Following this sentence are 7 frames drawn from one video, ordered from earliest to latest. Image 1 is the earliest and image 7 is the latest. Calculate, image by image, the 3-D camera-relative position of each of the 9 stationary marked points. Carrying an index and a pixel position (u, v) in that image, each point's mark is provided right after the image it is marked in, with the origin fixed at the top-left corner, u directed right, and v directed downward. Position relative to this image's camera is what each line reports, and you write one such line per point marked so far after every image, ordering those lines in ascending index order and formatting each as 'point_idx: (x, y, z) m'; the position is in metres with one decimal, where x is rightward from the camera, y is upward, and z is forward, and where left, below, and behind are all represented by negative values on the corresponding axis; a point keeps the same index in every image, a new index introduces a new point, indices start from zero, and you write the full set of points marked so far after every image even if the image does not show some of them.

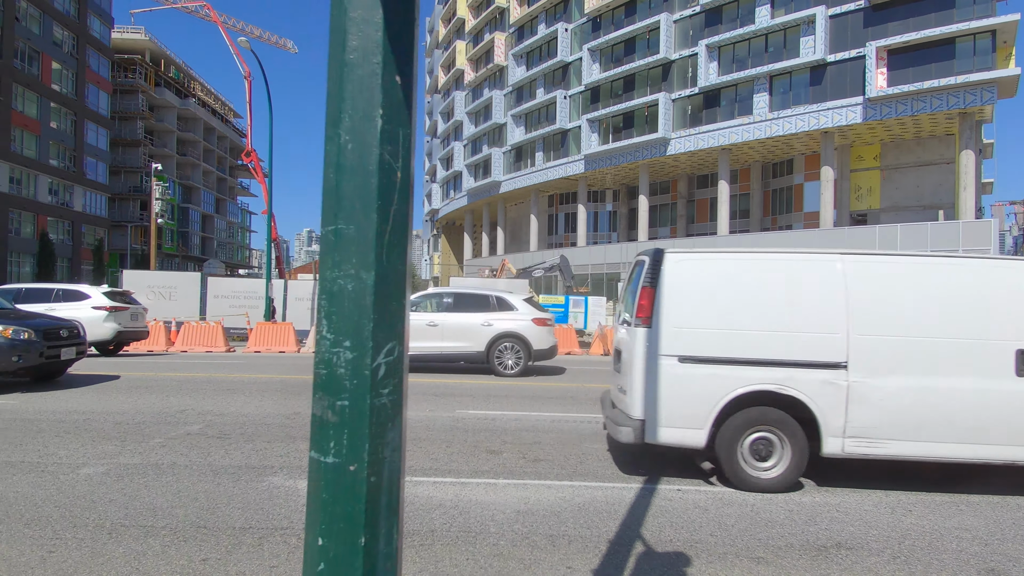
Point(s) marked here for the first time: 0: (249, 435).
0: (-3.6, -1.9, +6.3) m
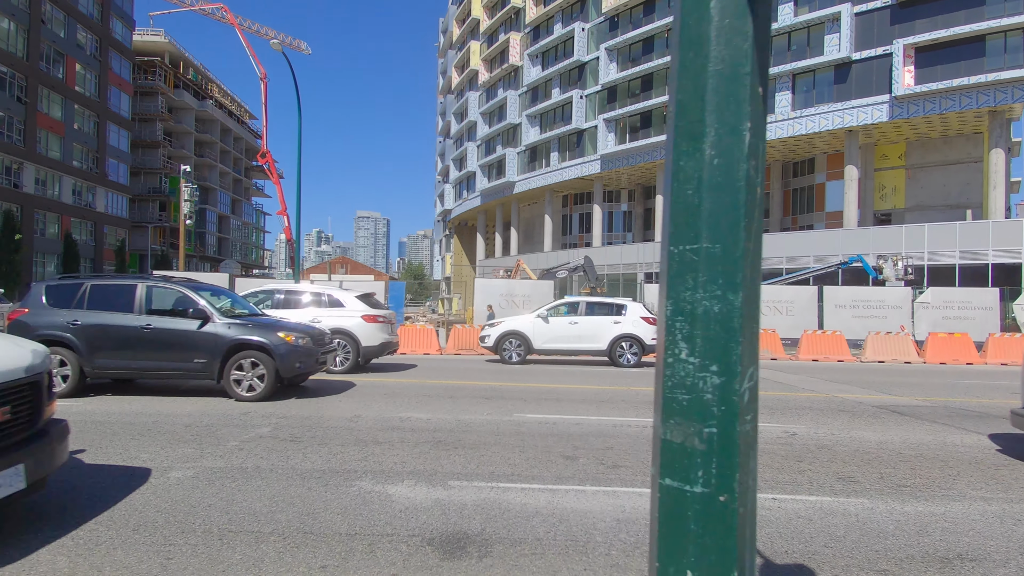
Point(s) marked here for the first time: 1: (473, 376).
0: (-2.6, -1.9, +6.3) m
1: (-1.1, -2.0, +11.7) m
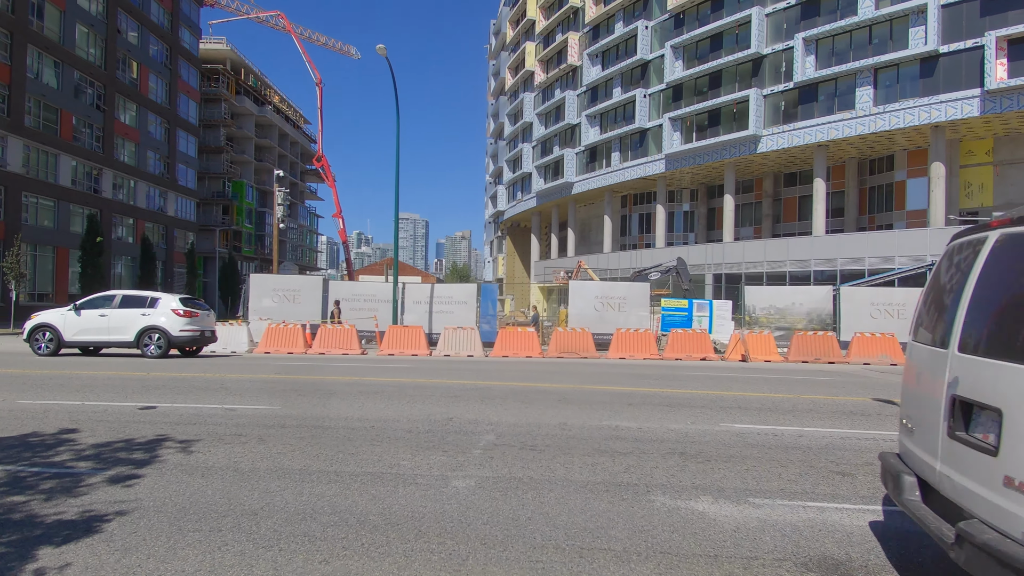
0: (+0.5, -2.0, +6.2) m
1: (+2.4, -2.1, +11.5) m
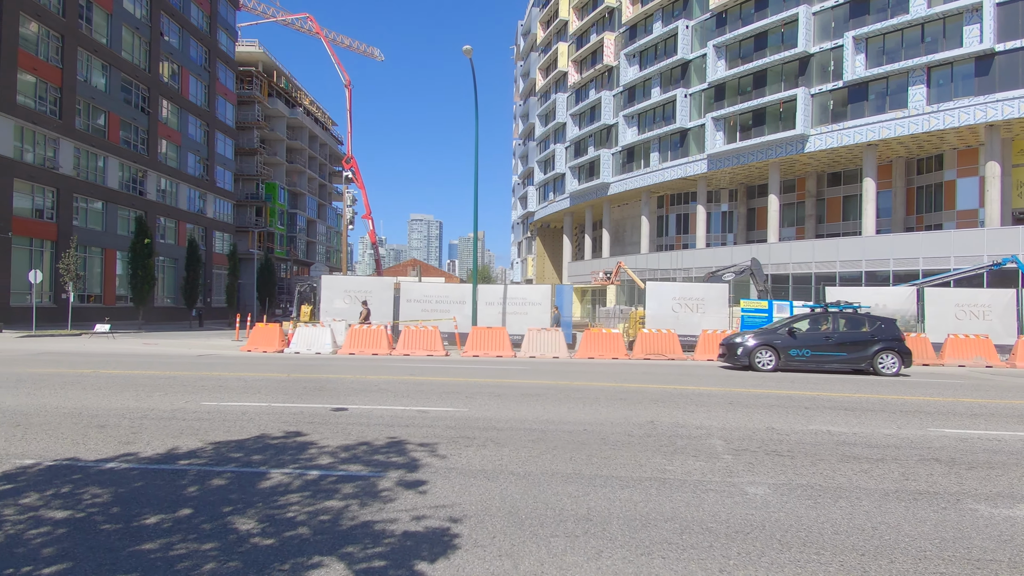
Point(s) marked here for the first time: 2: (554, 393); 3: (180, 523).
0: (+3.4, -2.0, +6.0) m
1: (+5.3, -2.1, +11.3) m
2: (+0.8, -1.9, +9.2) m
3: (-2.7, -1.9, +4.1) m
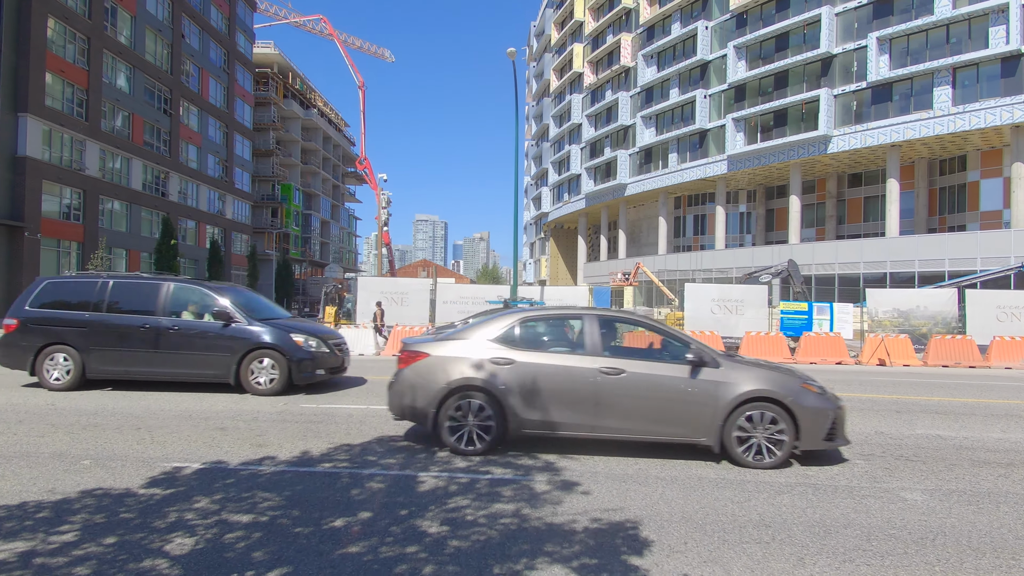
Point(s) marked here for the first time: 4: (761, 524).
0: (+4.9, -2.0, +6.0) m
1: (+6.9, -2.2, +11.3) m
2: (+2.3, -2.0, +9.2) m
3: (-1.2, -1.9, +4.1) m
4: (+2.1, -2.0, +4.2) m
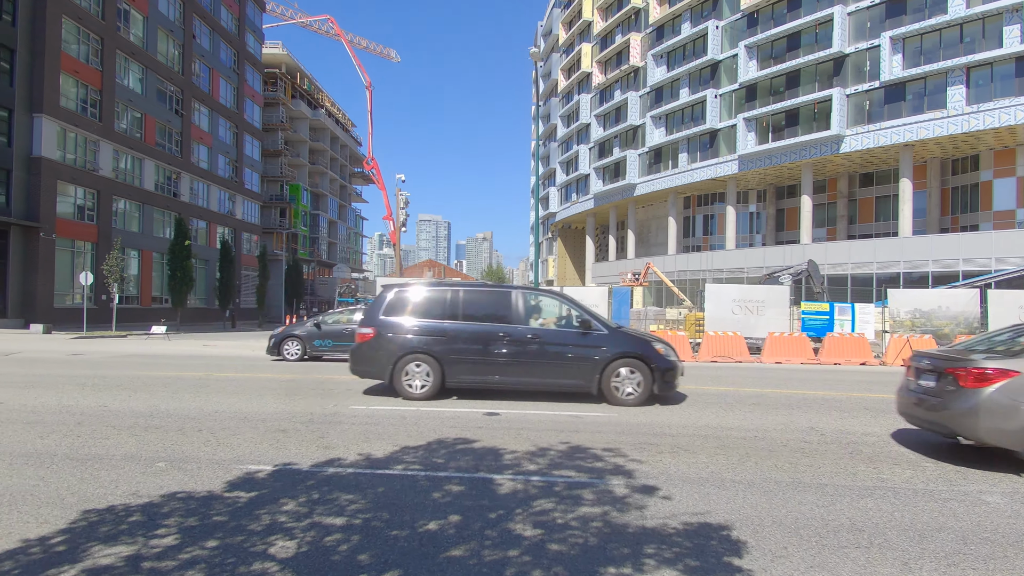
0: (+5.7, -2.0, +6.0) m
1: (+7.7, -2.2, +11.3) m
2: (+3.1, -2.0, +9.2) m
3: (-0.4, -2.0, +4.1) m
4: (+2.9, -2.0, +4.2) m
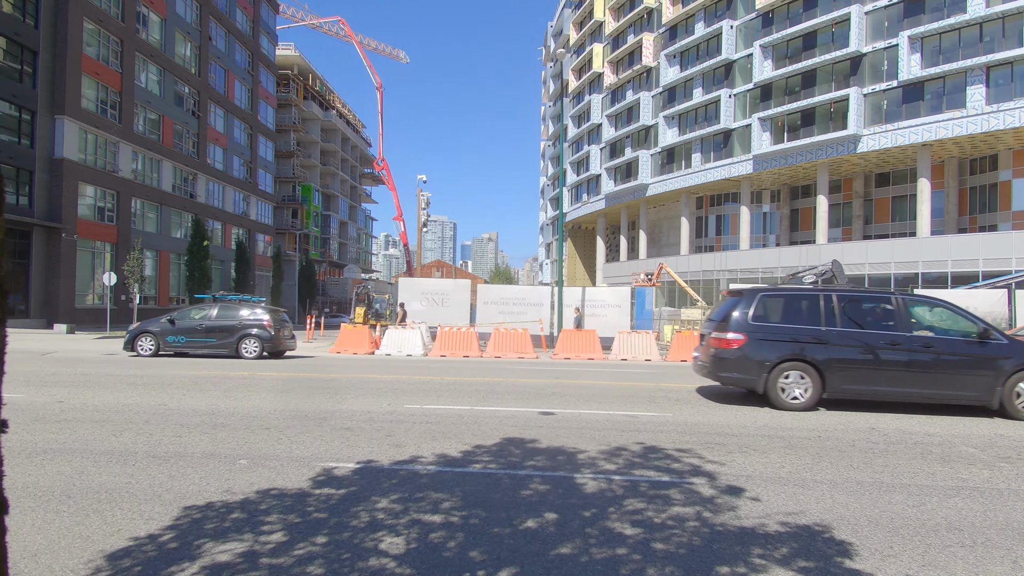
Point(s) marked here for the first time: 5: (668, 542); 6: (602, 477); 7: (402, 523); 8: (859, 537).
0: (+6.5, -2.0, +5.9) m
1: (+8.5, -2.2, +11.2) m
2: (+3.9, -2.0, +9.1) m
3: (+0.4, -2.0, +4.1) m
4: (+3.7, -2.0, +4.2) m
5: (+1.2, -2.0, +3.9) m
6: (+0.9, -1.9, +5.1) m
7: (-0.9, -1.9, +4.1) m
8: (+2.8, -2.0, +4.0) m
